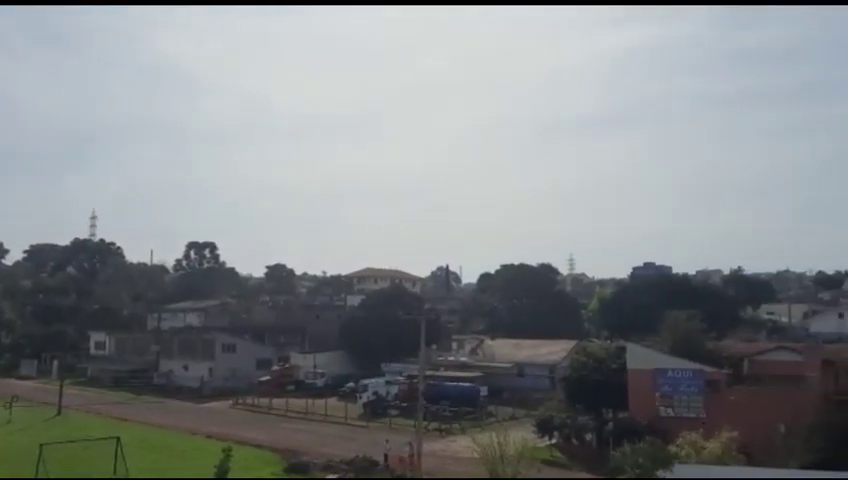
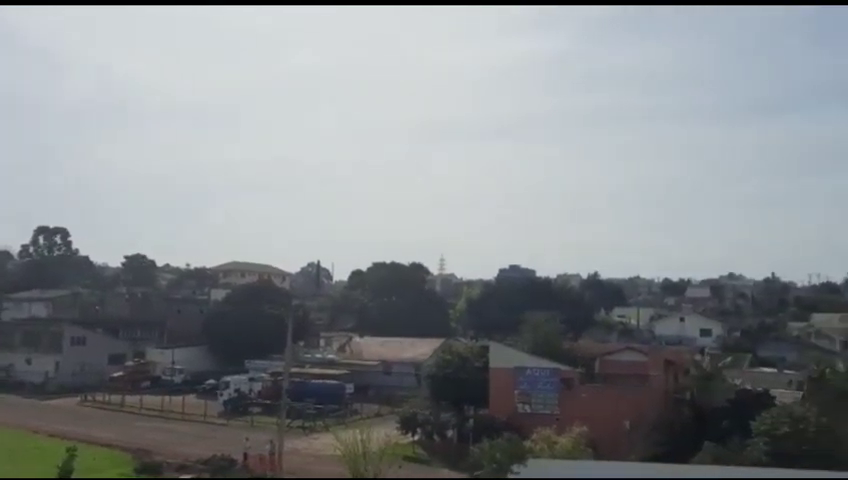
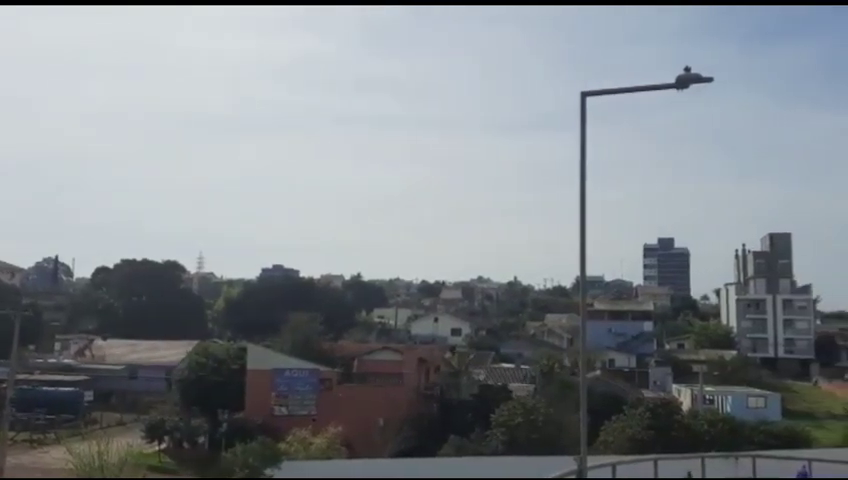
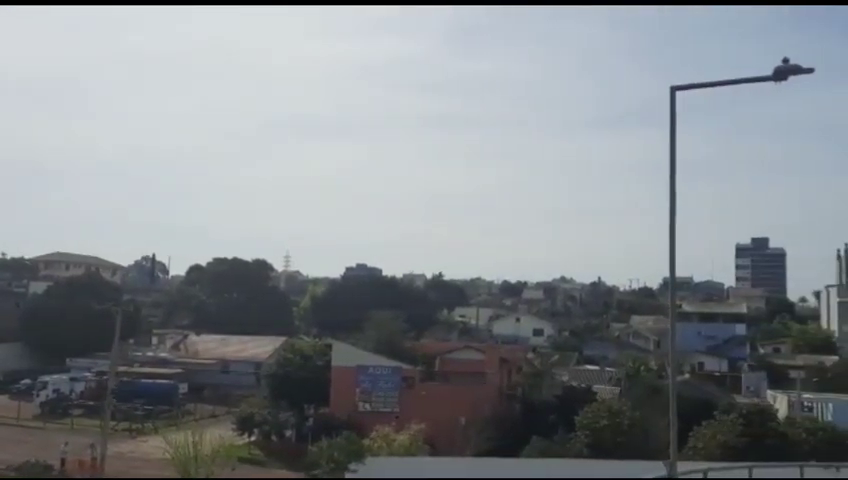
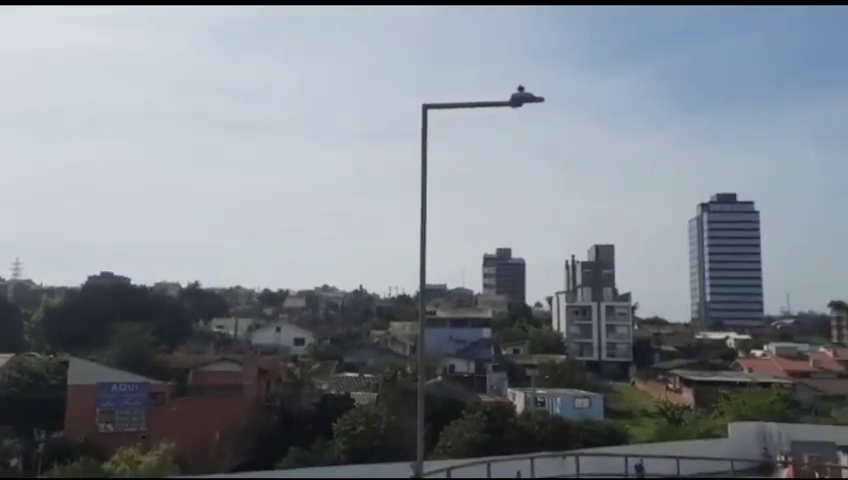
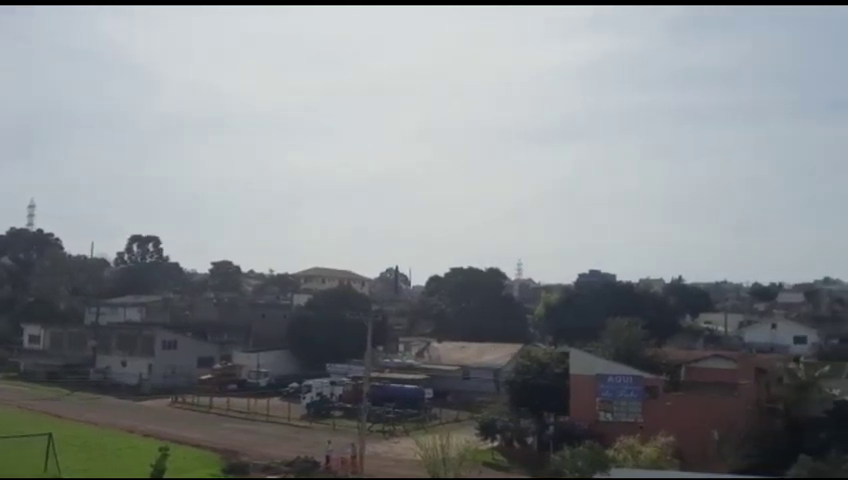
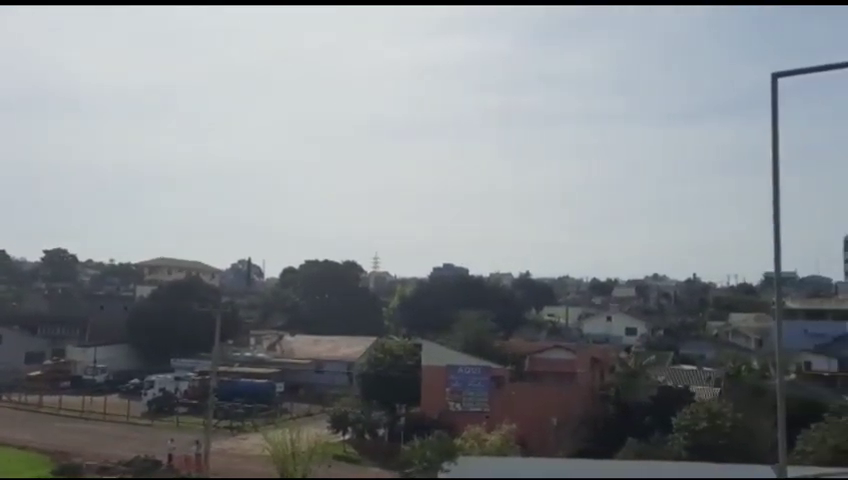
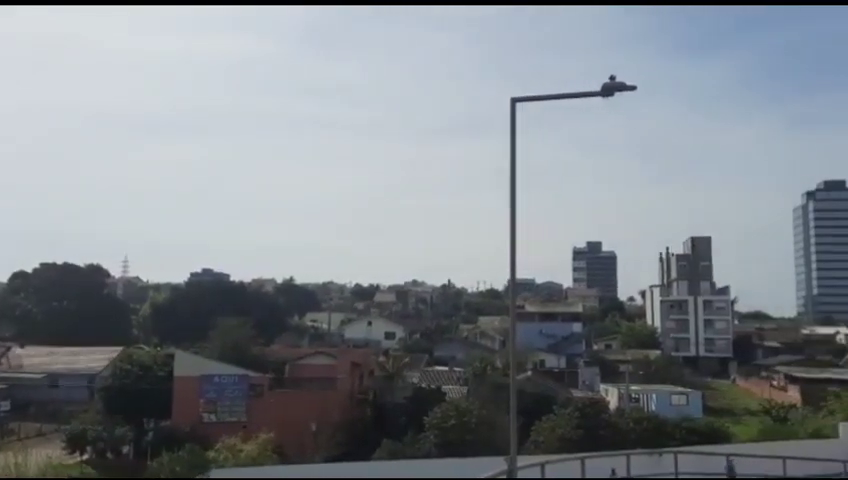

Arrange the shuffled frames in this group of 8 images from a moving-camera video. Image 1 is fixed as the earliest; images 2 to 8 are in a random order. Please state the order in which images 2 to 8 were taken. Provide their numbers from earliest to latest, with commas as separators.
6, 2, 7, 4, 3, 8, 5
